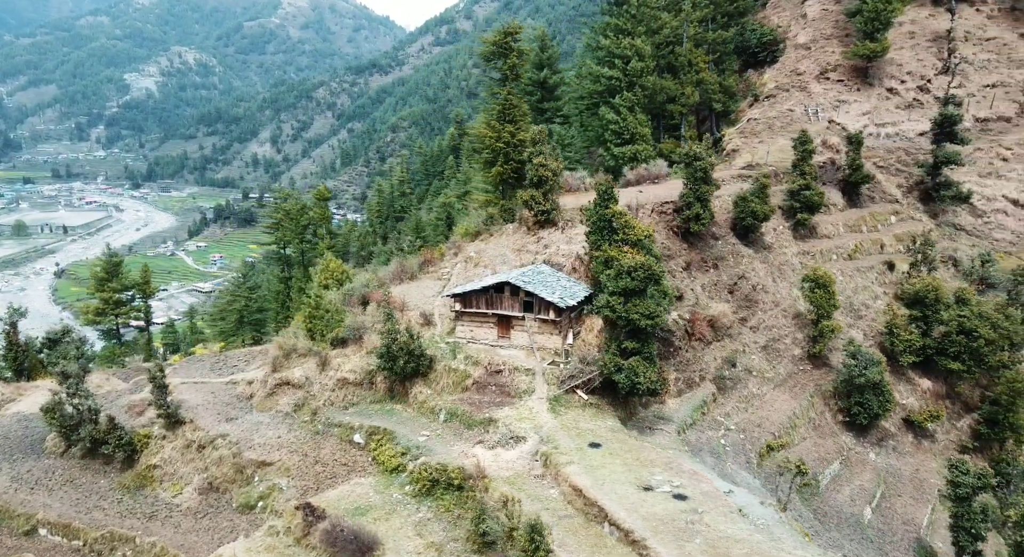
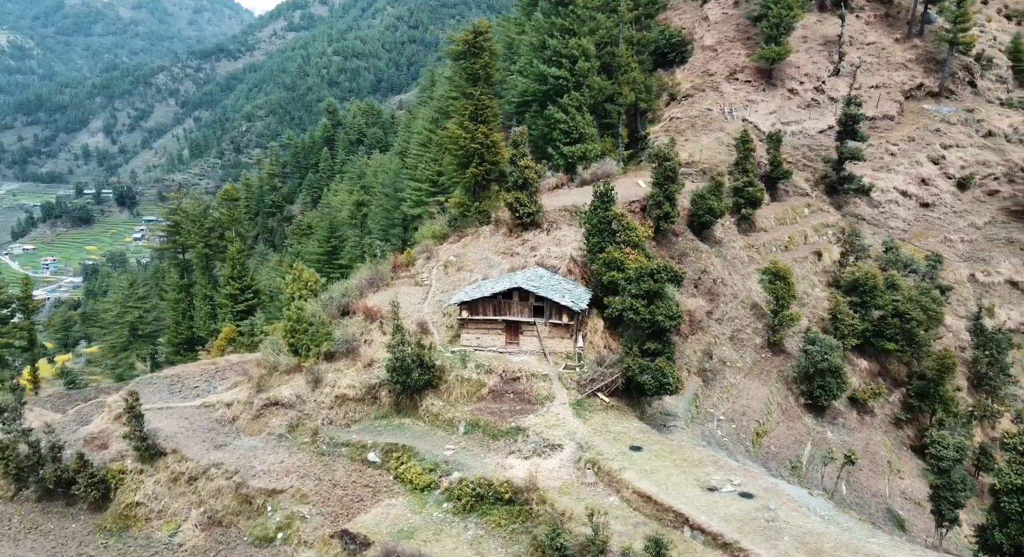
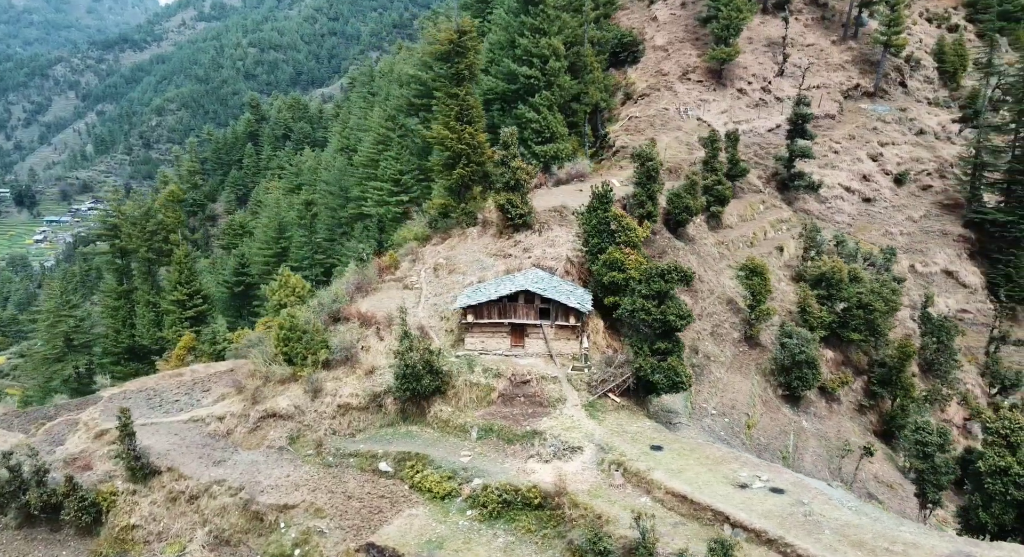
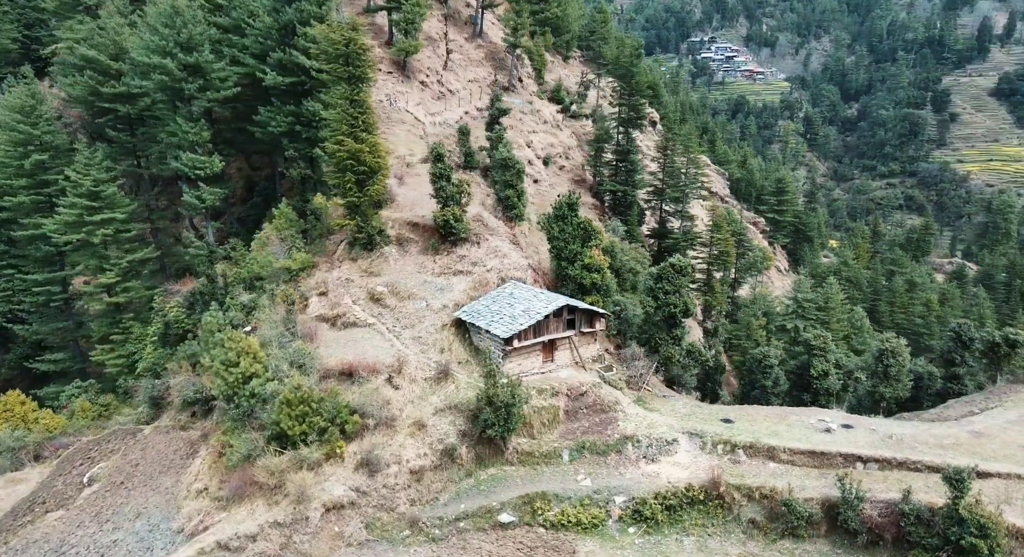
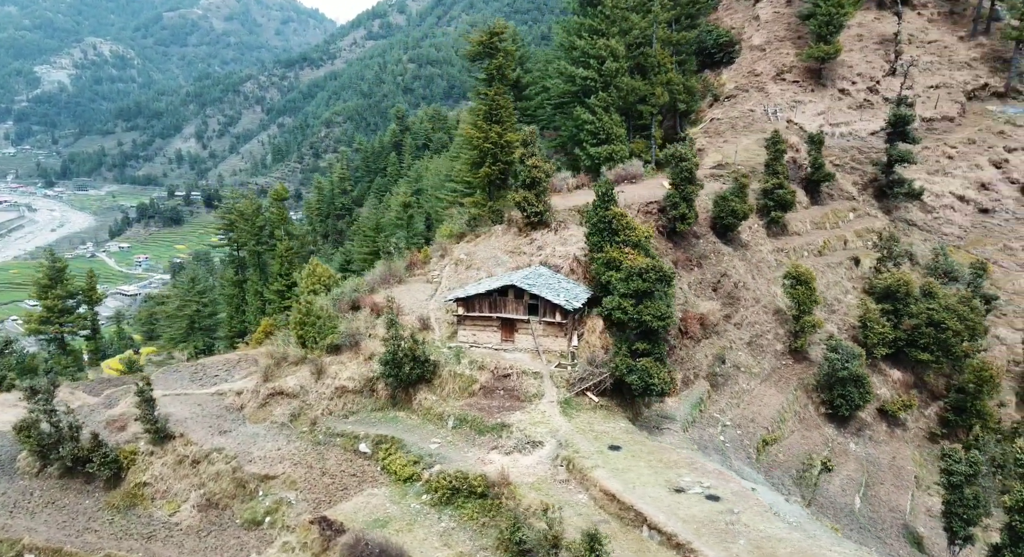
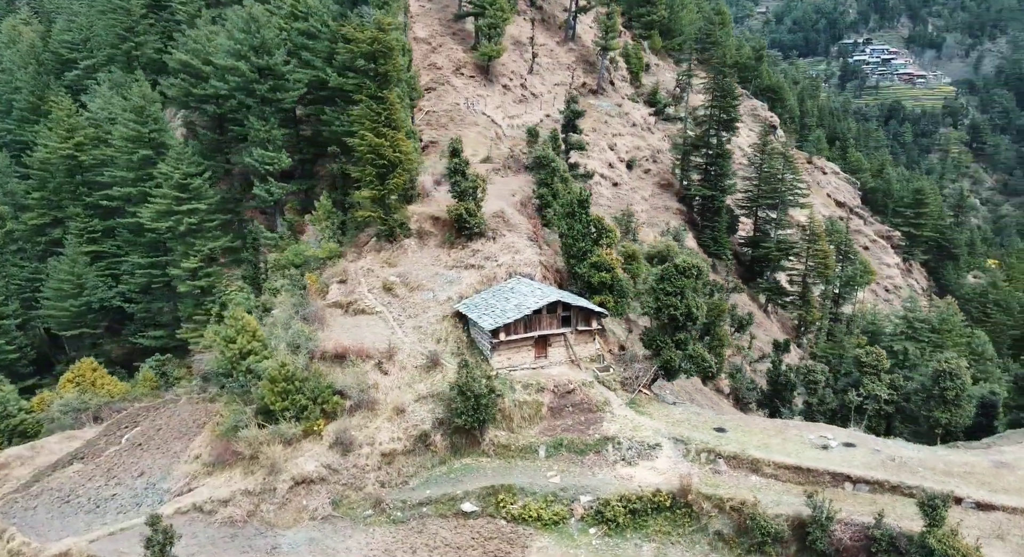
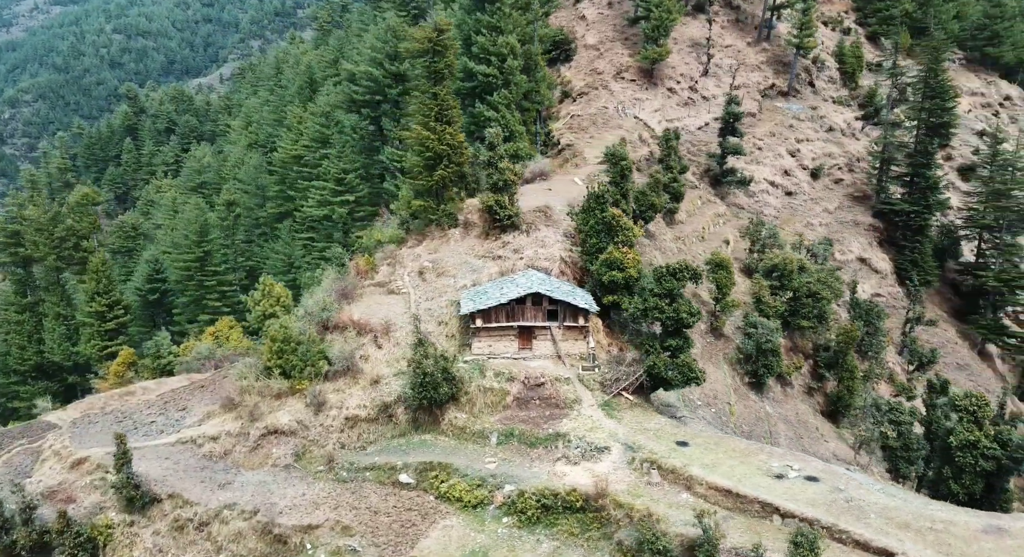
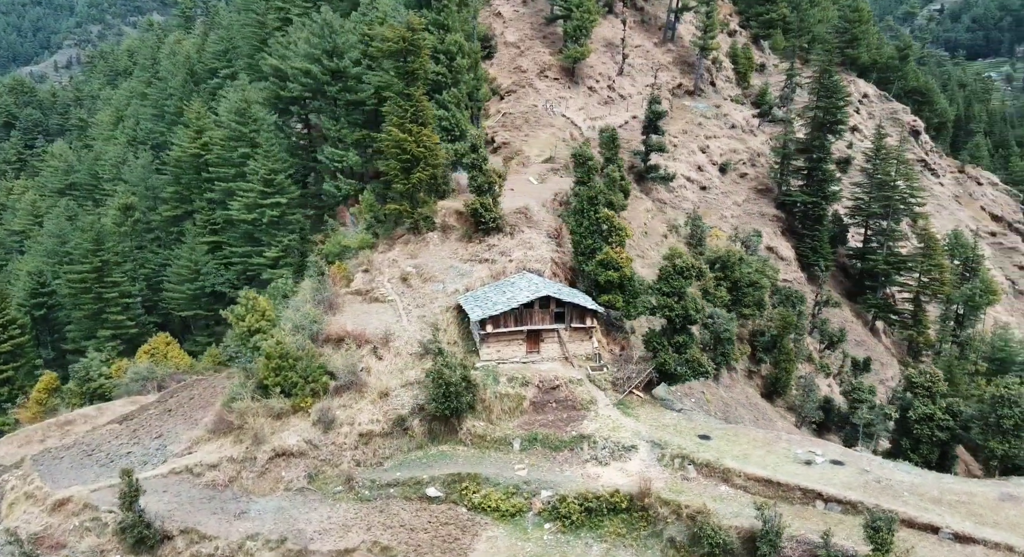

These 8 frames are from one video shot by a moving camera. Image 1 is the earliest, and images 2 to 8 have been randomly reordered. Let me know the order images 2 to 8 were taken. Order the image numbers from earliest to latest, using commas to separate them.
5, 2, 3, 7, 8, 6, 4
